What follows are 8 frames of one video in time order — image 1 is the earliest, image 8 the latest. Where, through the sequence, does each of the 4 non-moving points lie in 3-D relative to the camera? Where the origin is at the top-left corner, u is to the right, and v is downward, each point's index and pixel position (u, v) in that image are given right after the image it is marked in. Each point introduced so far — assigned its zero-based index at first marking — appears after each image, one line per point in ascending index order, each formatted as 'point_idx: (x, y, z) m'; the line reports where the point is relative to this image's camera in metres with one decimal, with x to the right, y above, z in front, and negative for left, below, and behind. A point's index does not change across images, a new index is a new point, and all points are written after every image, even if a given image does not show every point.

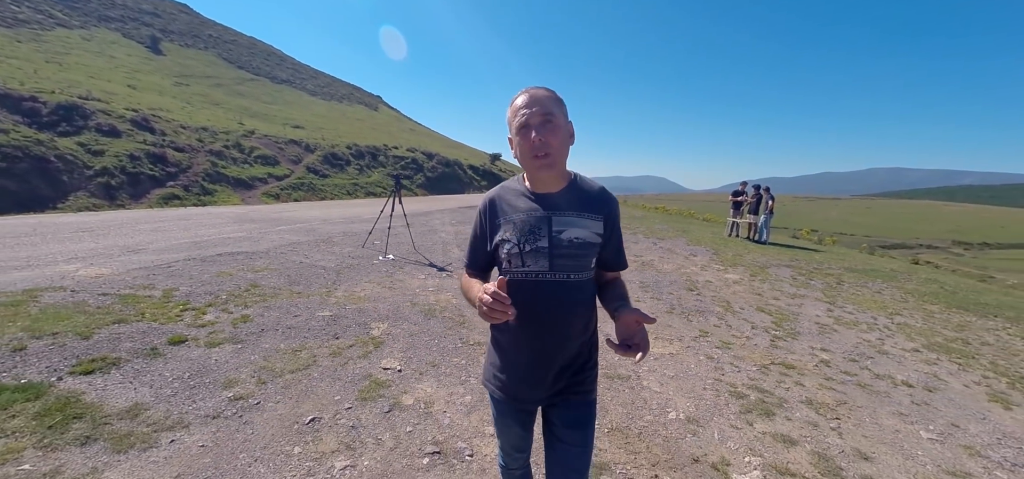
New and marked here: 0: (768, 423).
0: (+2.5, -1.8, +3.9) m
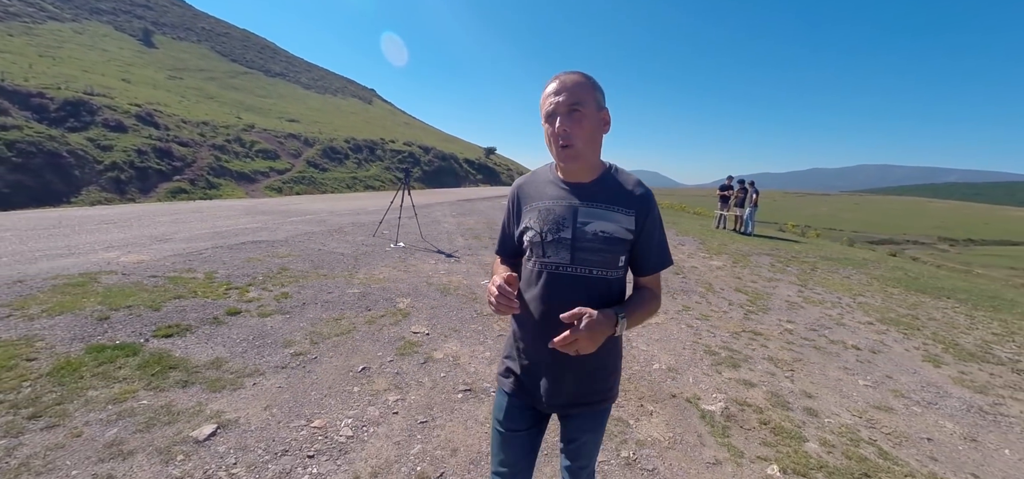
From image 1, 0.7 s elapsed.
0: (+2.7, -1.6, +4.7) m
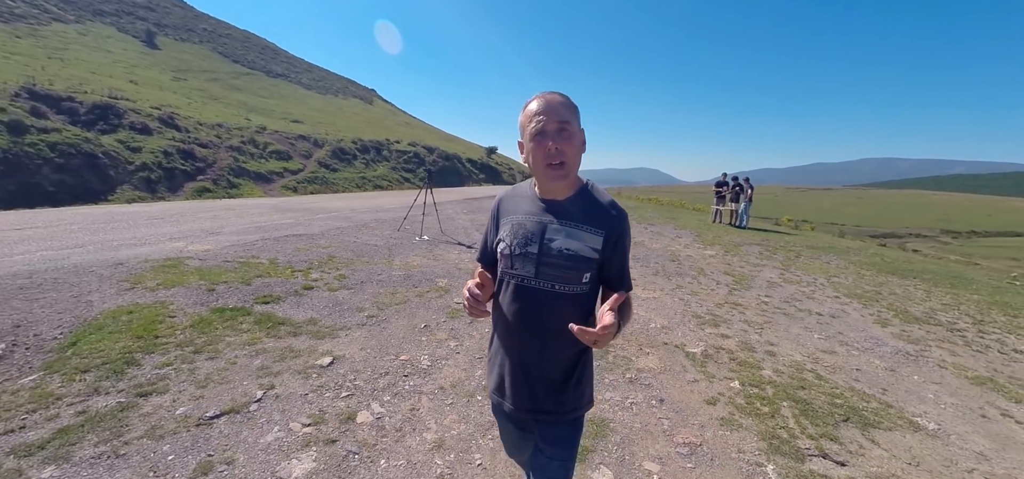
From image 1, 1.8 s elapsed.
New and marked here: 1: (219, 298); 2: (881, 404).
0: (+3.1, -1.3, +5.9) m
1: (-4.4, -0.9, +5.9) m
2: (+4.0, -1.7, +4.3) m
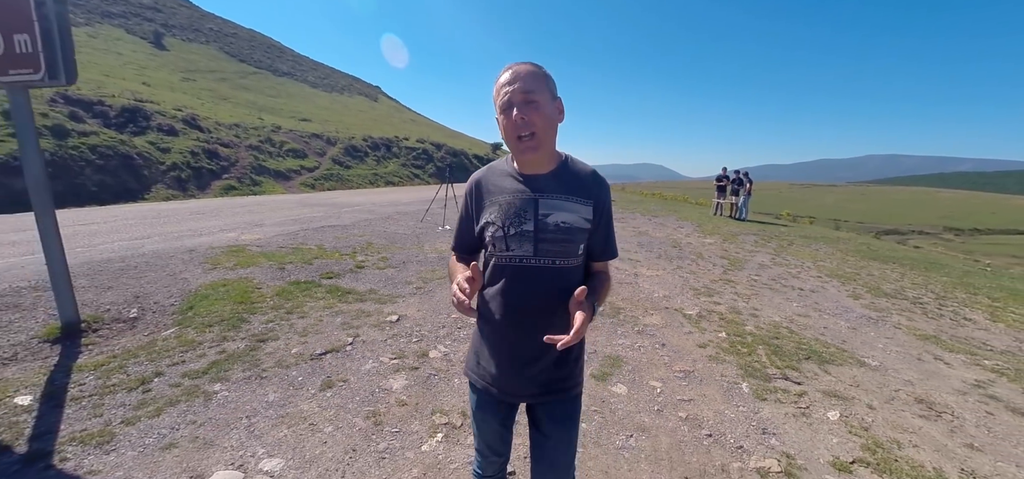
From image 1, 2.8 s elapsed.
0: (+3.5, -1.0, +7.0) m
1: (-3.9, -0.6, +7.0) m
2: (+4.4, -1.5, +5.3) m
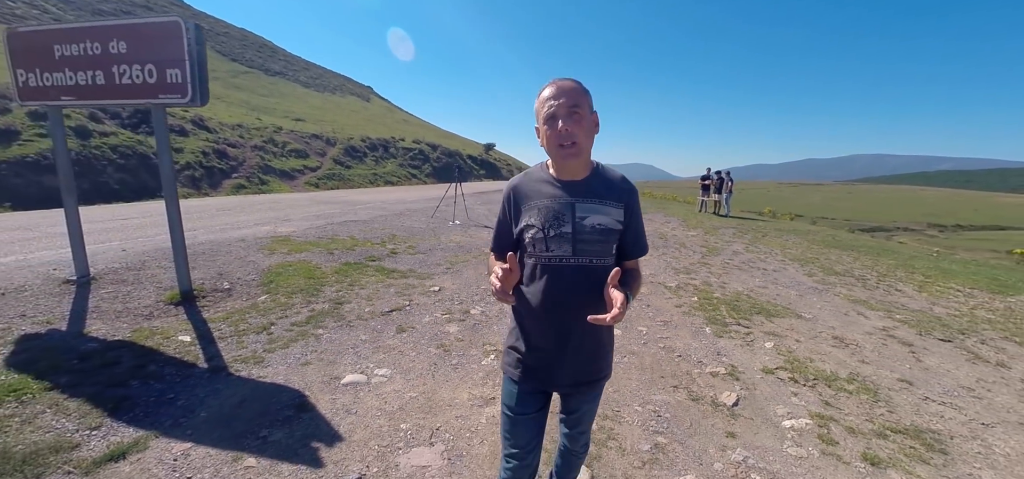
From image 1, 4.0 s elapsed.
0: (+3.8, -0.8, +8.5) m
1: (-3.6, -0.4, +8.4) m
2: (+4.7, -1.2, +6.9) m
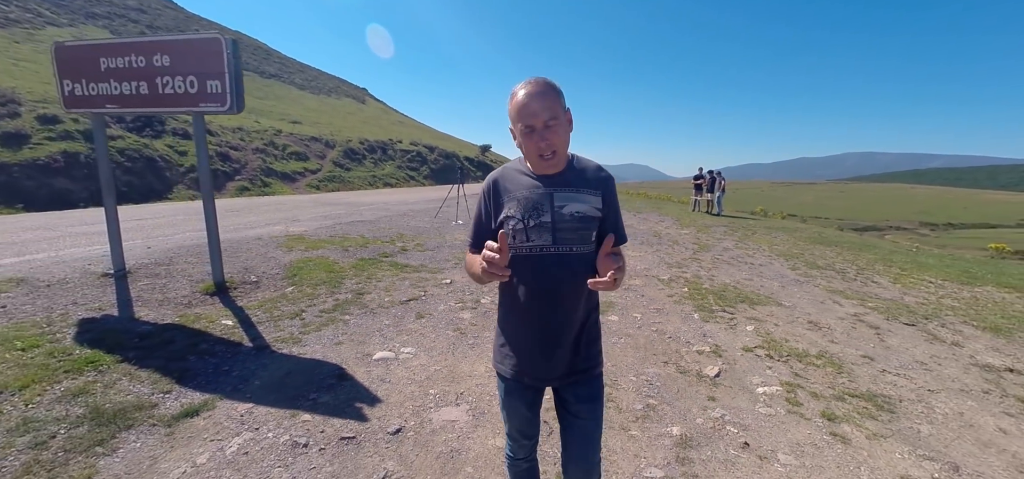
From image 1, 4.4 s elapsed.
0: (+3.9, -0.7, +9.2) m
1: (-3.5, -0.3, +9.0) m
2: (+4.8, -1.1, +7.5) m
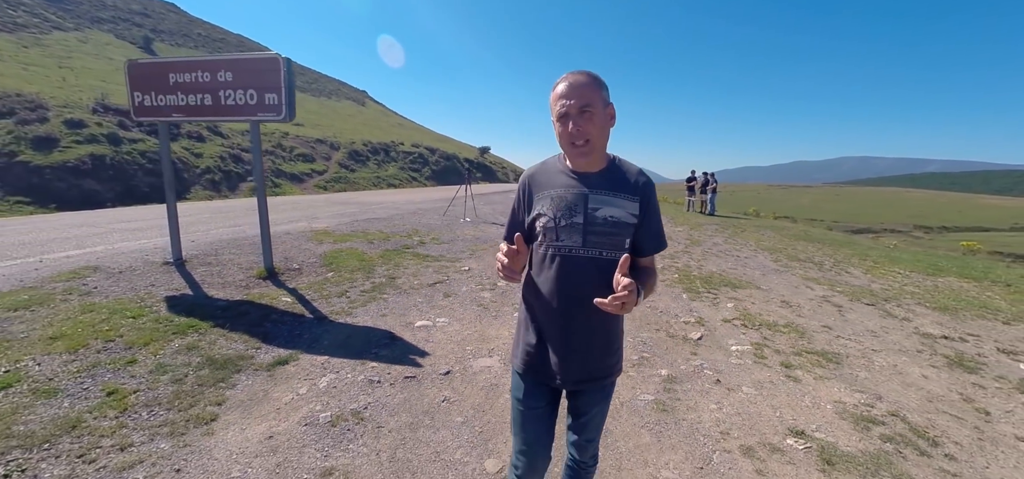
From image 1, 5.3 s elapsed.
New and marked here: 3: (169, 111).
0: (+4.1, -0.5, +10.2) m
1: (-3.3, -0.2, +9.9) m
2: (+5.1, -0.9, +8.5) m
3: (-6.6, +2.5, +7.6) m
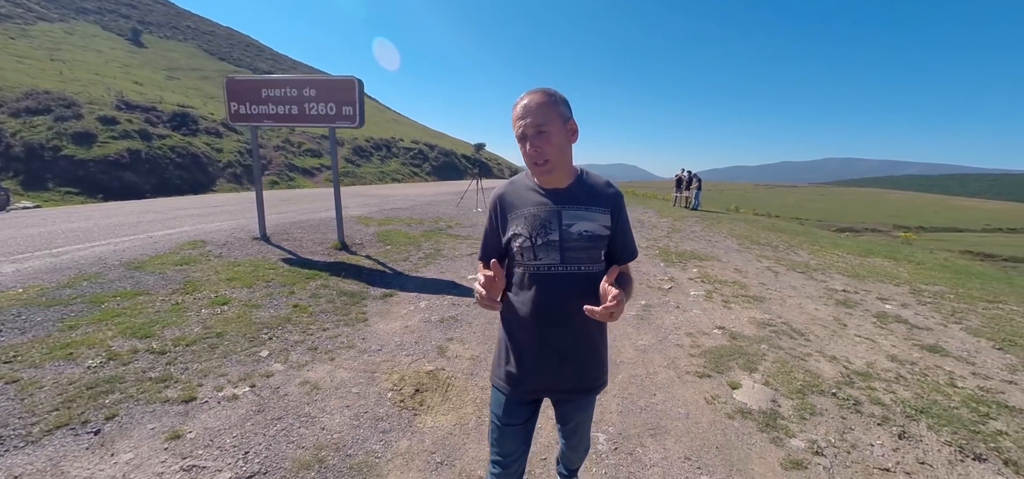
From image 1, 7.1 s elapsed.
0: (+4.5, -0.1, +12.6) m
1: (-2.9, +0.3, +12.1) m
2: (+5.5, -0.5, +11.0) m
3: (-6.1, +3.0, +9.7) m
